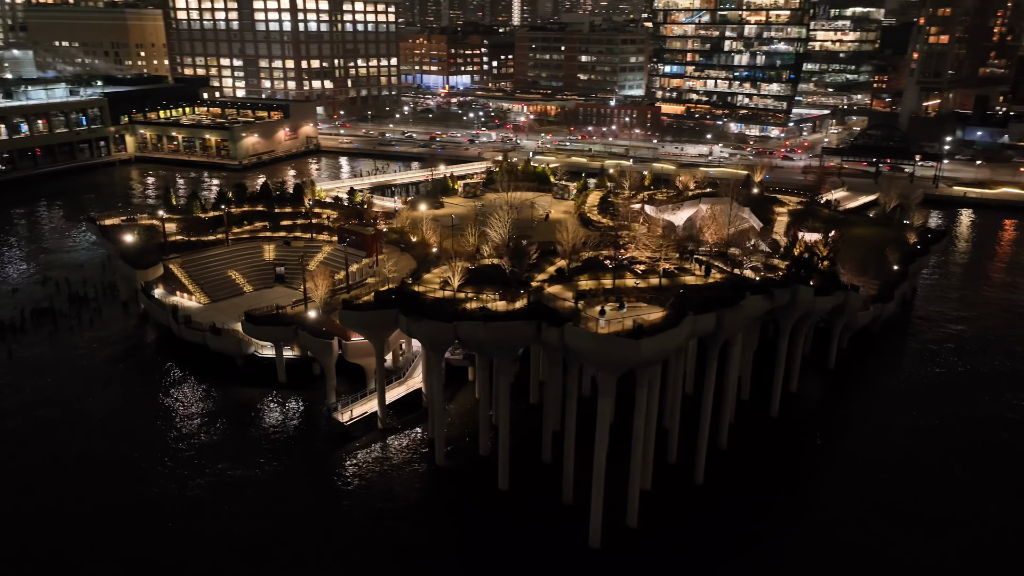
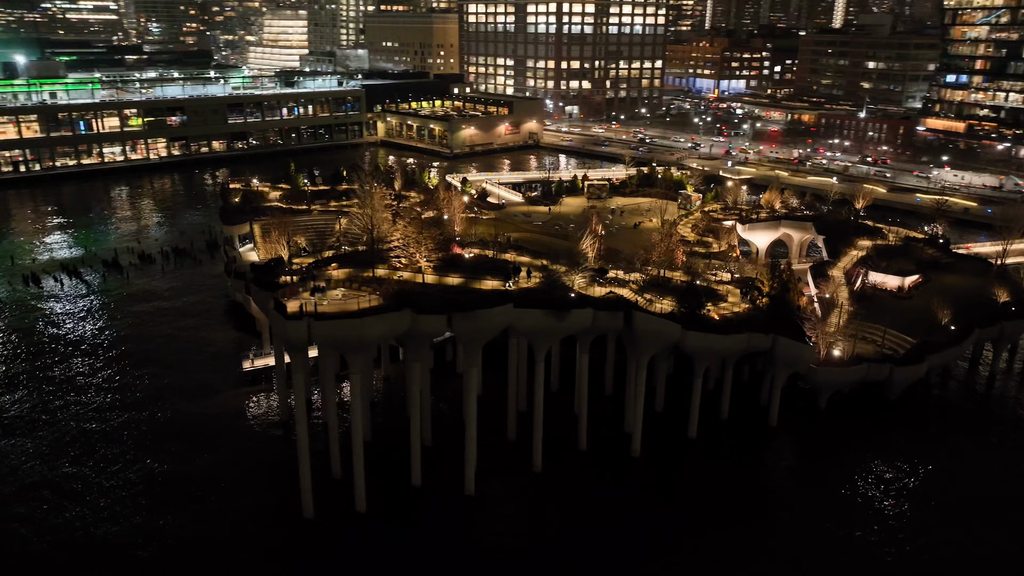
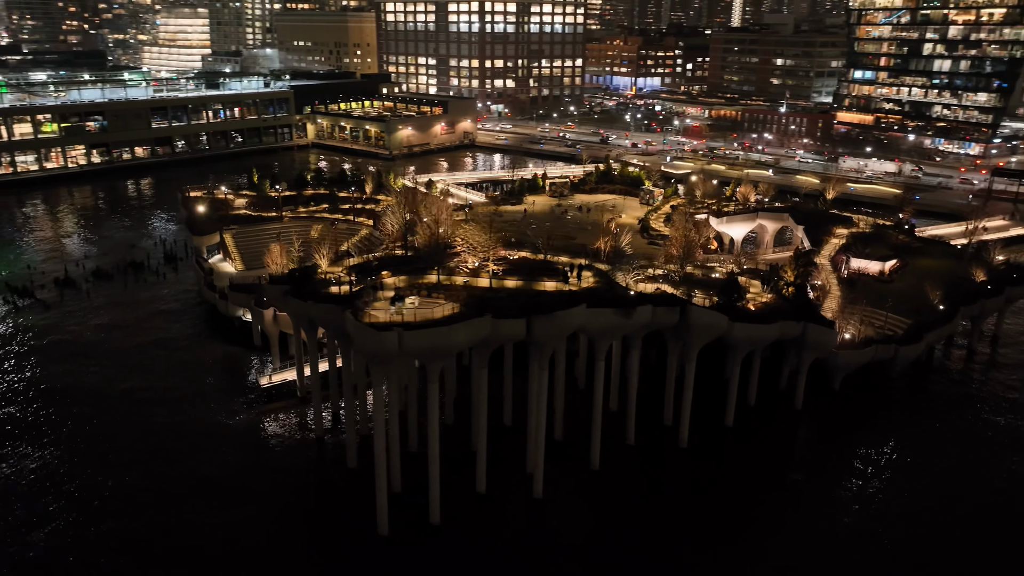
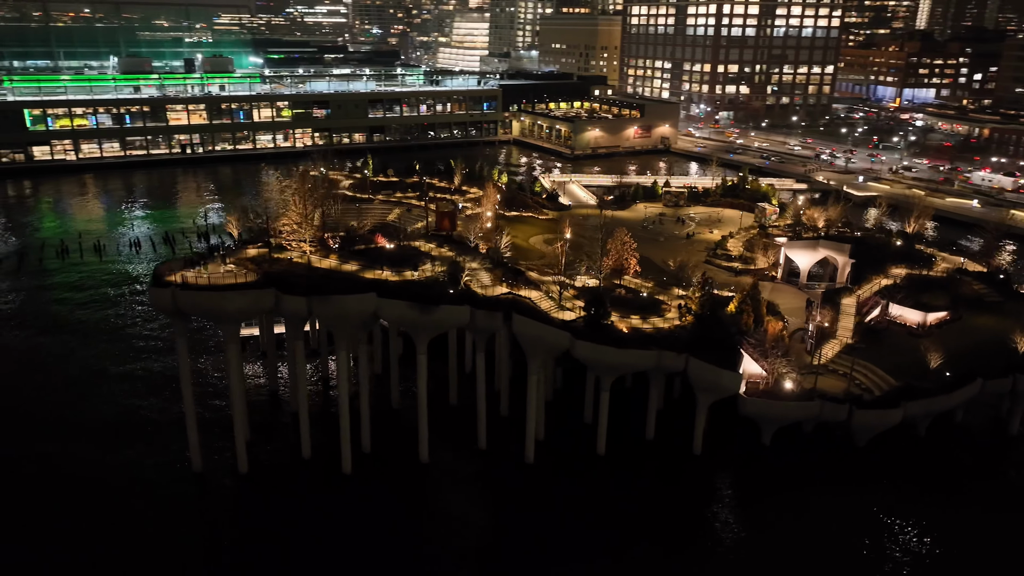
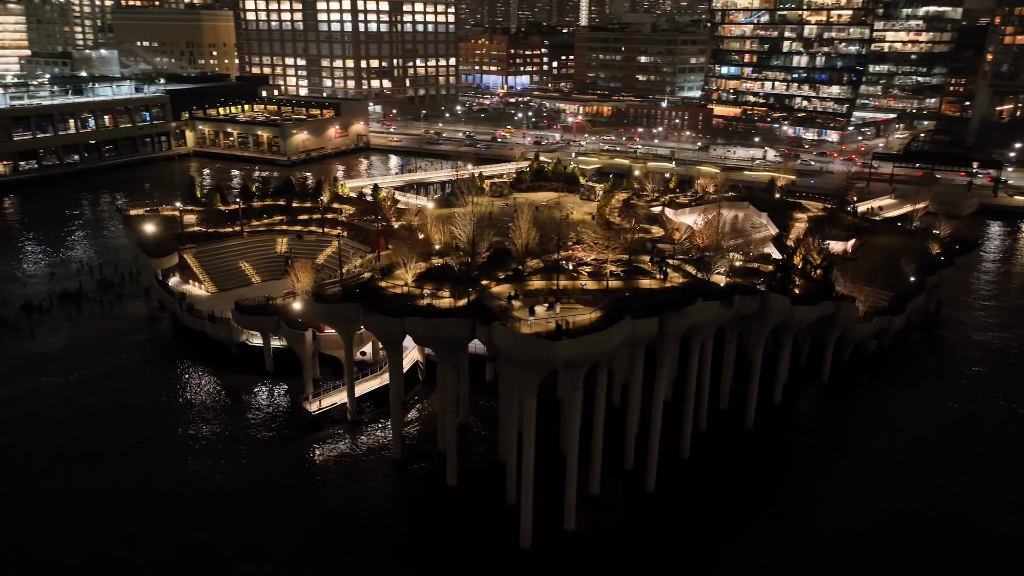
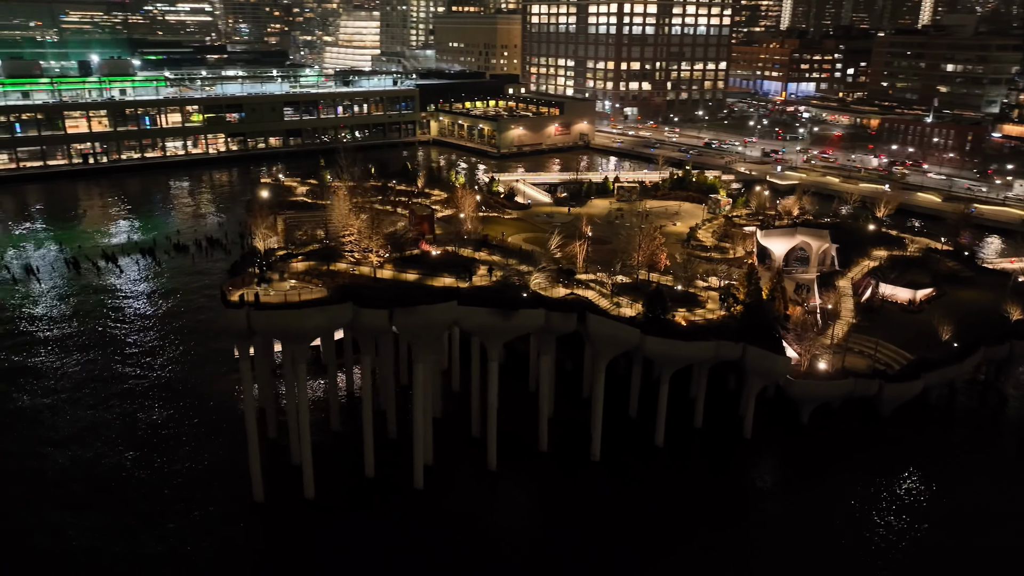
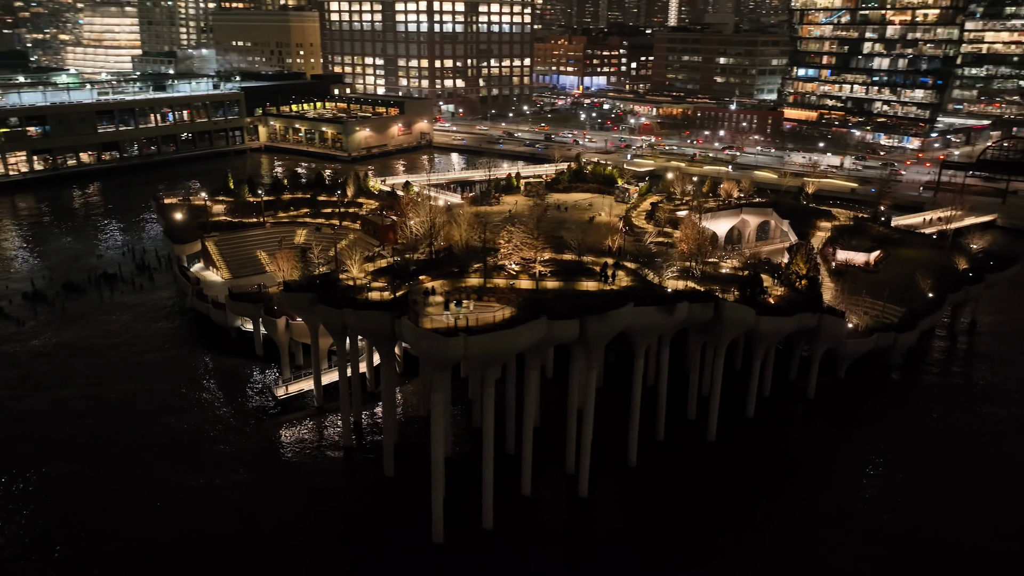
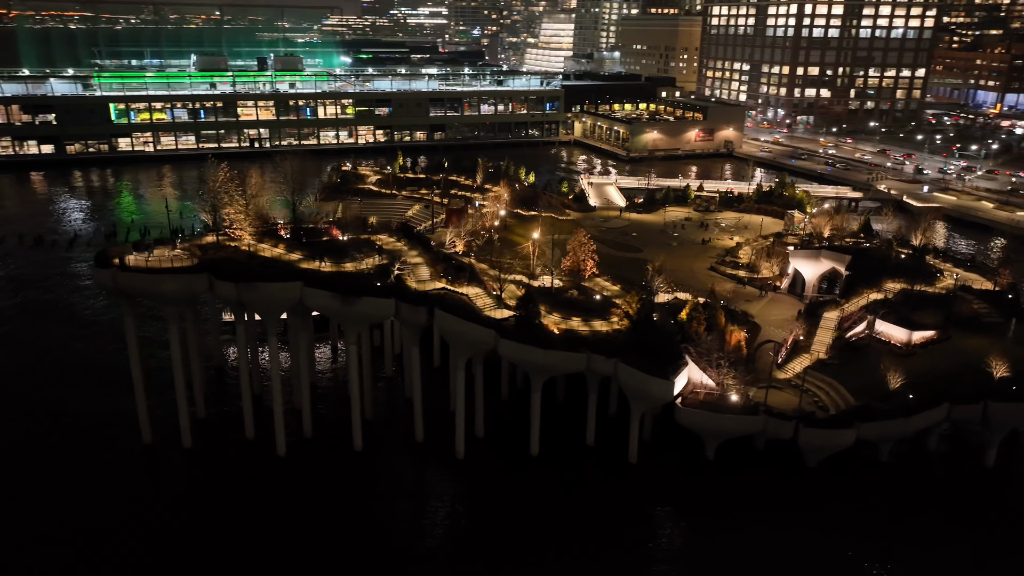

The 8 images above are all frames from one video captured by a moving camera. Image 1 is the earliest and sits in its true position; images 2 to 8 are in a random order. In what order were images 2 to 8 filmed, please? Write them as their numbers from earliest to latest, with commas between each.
5, 7, 3, 2, 6, 4, 8
